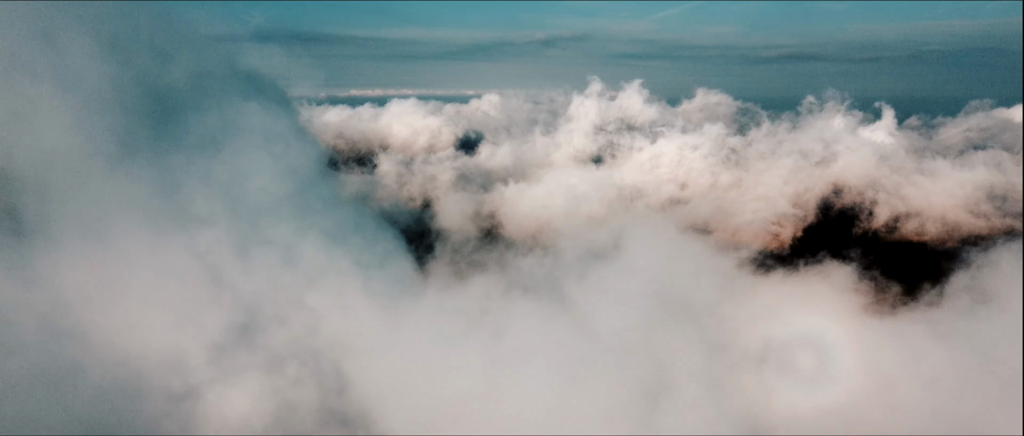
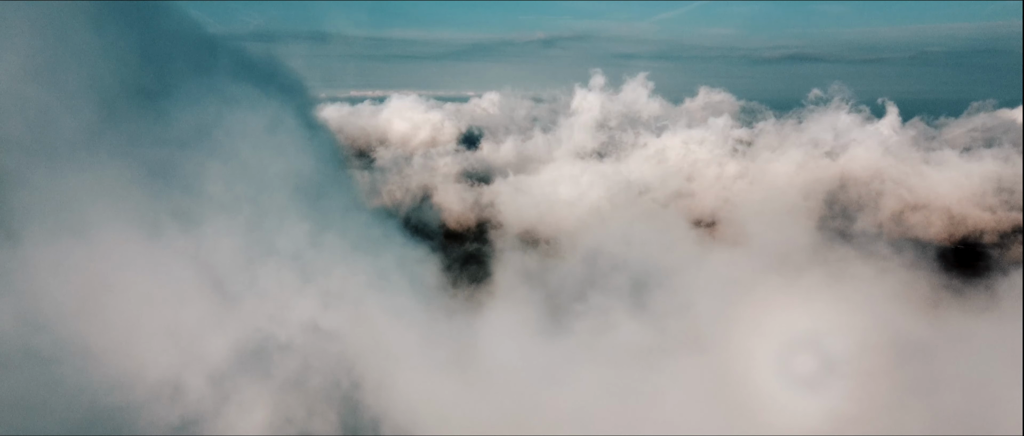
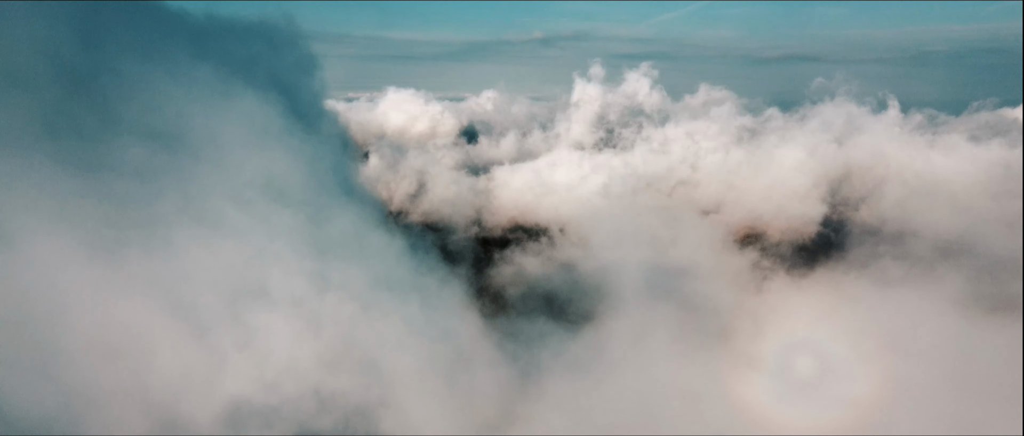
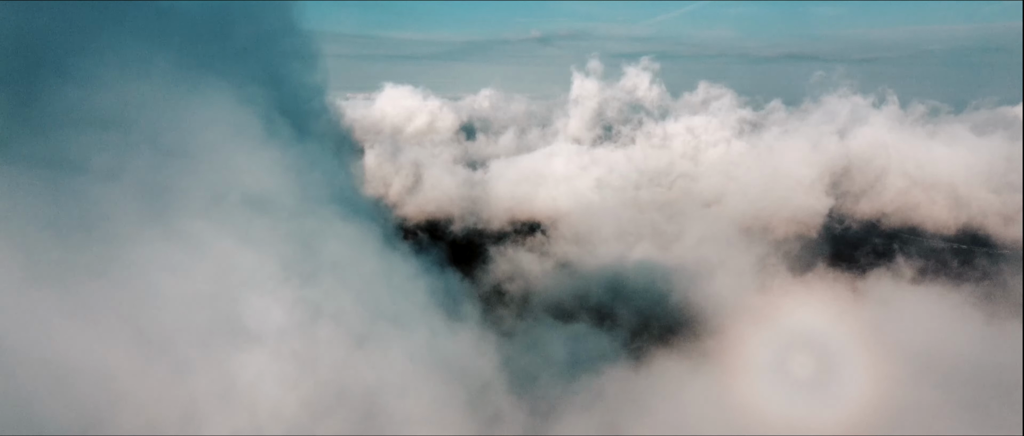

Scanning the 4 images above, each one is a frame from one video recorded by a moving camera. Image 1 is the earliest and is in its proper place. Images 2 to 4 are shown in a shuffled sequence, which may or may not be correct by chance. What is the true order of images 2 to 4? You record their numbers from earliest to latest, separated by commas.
2, 3, 4
